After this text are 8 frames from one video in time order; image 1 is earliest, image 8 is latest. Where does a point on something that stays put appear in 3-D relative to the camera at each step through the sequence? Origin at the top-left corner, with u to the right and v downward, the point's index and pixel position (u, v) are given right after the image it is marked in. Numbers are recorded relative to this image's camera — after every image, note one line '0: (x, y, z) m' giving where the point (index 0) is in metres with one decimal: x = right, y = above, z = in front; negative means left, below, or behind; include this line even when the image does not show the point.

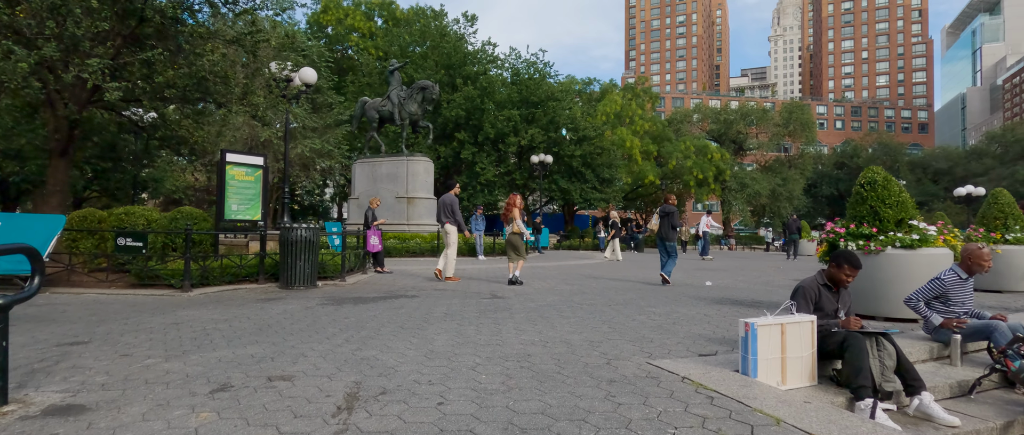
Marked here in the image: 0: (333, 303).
0: (-2.5, -1.2, +7.3) m
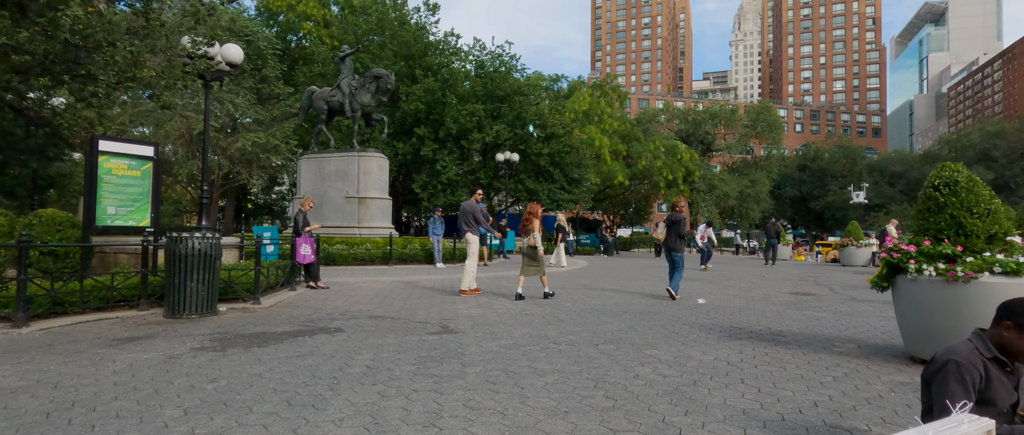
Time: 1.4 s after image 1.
0: (-2.9, -1.3, +5.3) m
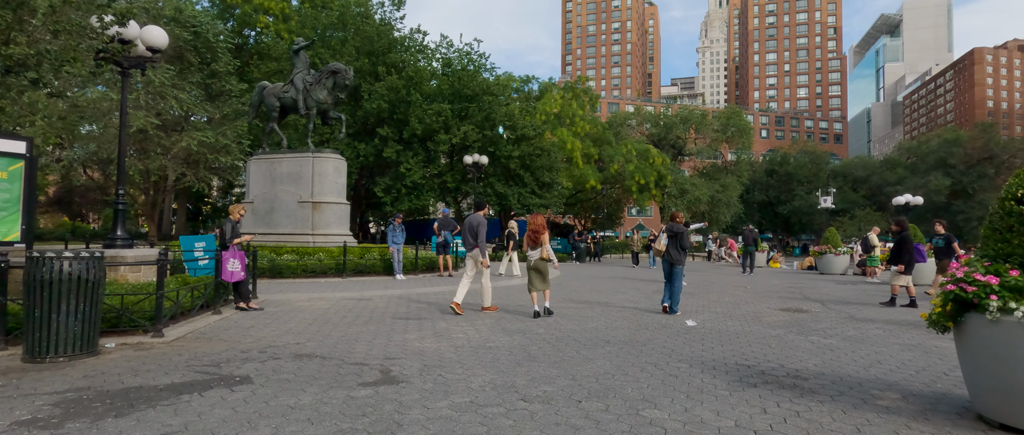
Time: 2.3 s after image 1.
0: (-3.3, -1.4, +3.8) m
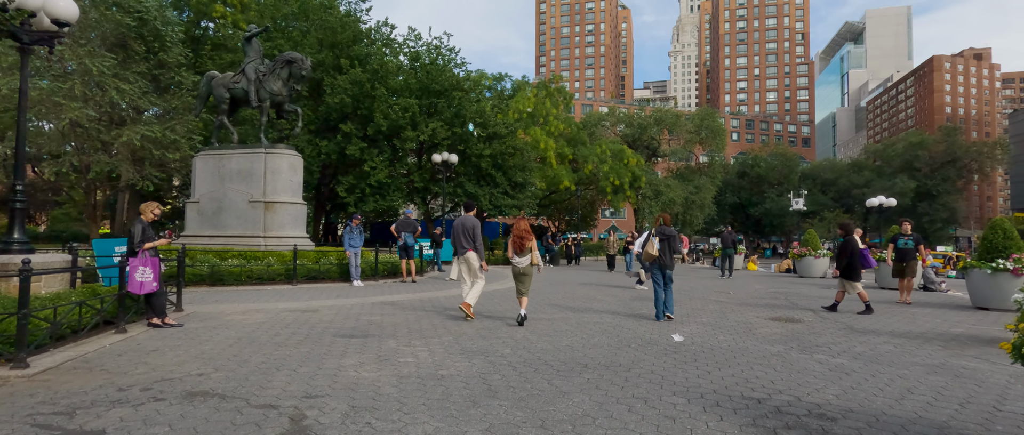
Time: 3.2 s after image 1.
0: (-3.5, -1.4, +2.5) m
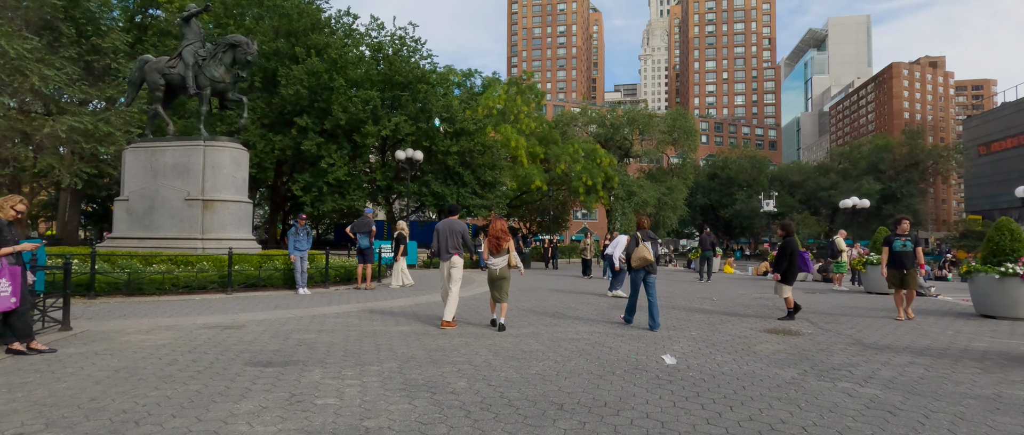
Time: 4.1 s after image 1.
0: (-3.8, -1.3, +1.0) m
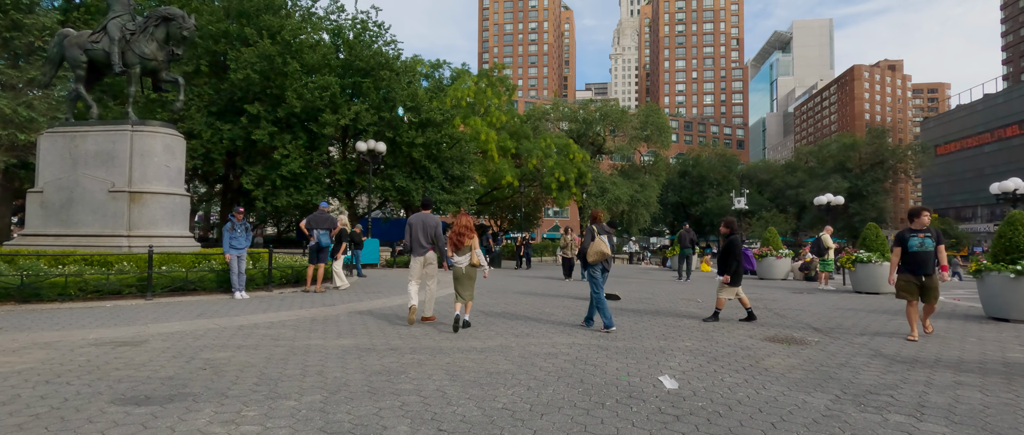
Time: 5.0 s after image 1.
0: (-3.8, -1.2, -0.5) m
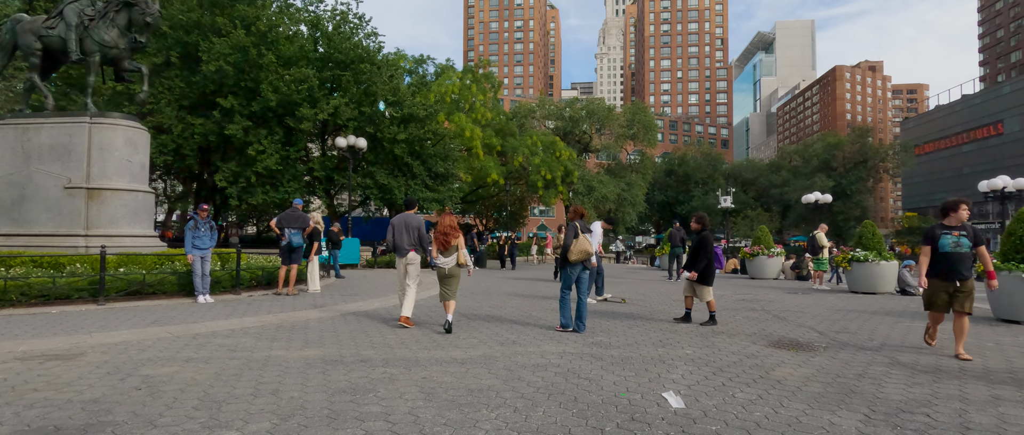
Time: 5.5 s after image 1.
0: (-3.8, -1.2, -1.3) m
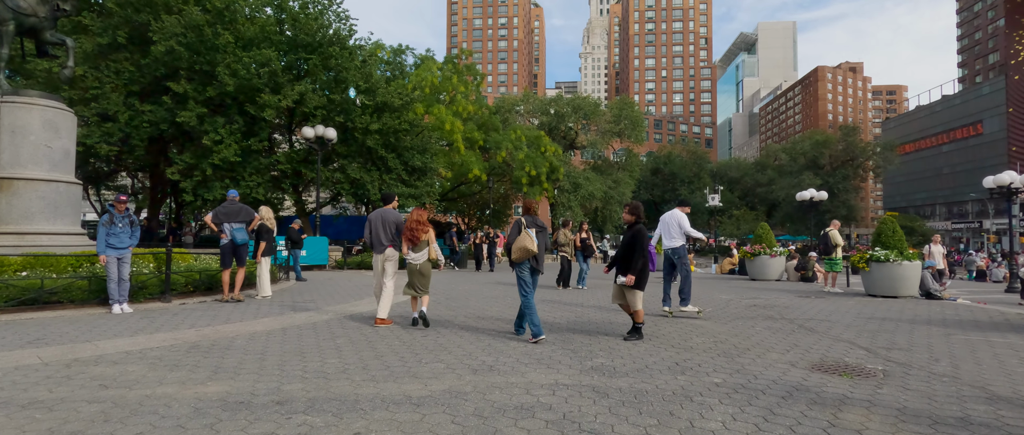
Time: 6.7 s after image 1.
0: (-3.8, -1.1, -3.0) m
